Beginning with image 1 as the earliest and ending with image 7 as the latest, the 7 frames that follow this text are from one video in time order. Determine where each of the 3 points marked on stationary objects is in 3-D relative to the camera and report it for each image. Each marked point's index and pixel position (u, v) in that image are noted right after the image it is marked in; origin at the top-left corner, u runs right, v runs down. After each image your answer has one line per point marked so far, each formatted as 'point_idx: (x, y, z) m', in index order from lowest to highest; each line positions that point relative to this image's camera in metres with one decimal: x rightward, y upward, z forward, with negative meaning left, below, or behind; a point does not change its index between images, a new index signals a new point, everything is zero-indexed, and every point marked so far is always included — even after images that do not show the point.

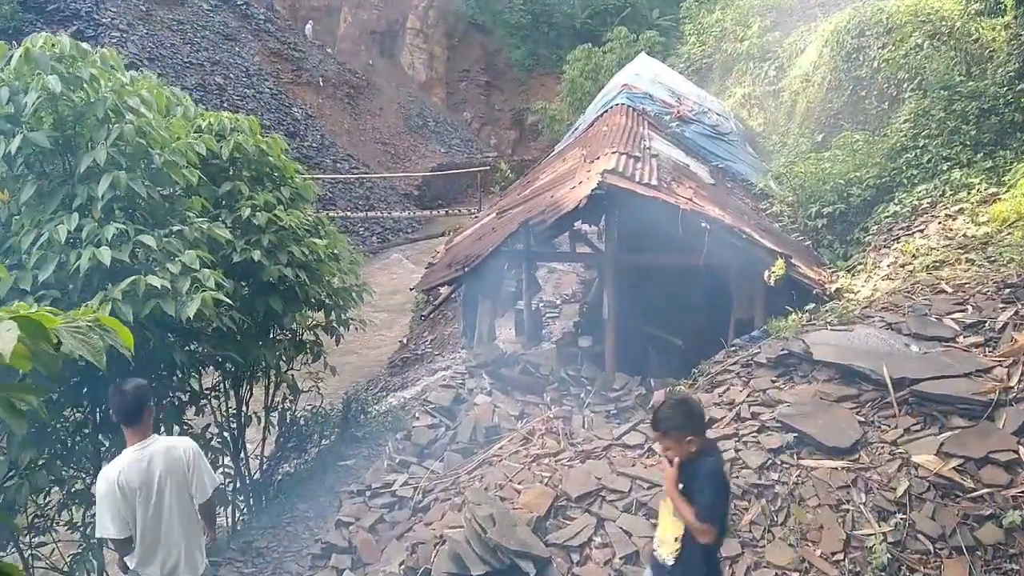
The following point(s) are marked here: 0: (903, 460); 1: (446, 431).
0: (+1.9, -0.8, +3.9) m
1: (-0.5, -1.1, +6.0) m
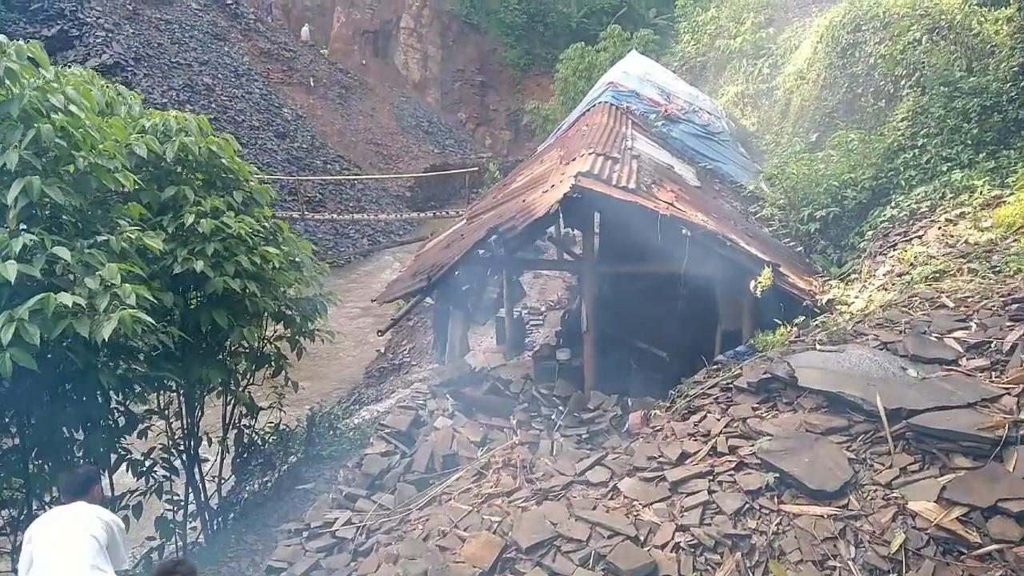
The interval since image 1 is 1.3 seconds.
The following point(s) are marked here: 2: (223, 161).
0: (+1.6, -0.9, +3.4) m
1: (-0.8, -1.2, +5.5) m
2: (-2.3, +1.0, +6.6) m
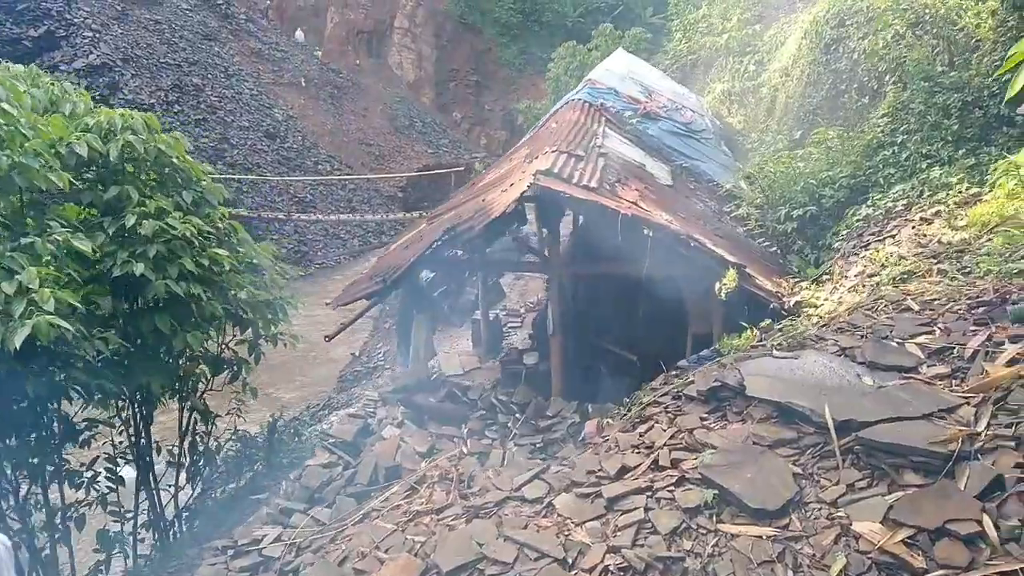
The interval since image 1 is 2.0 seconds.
0: (+1.3, -1.0, +3.2) m
1: (-1.1, -1.2, +5.2) m
2: (-2.6, +1.0, +6.4) m
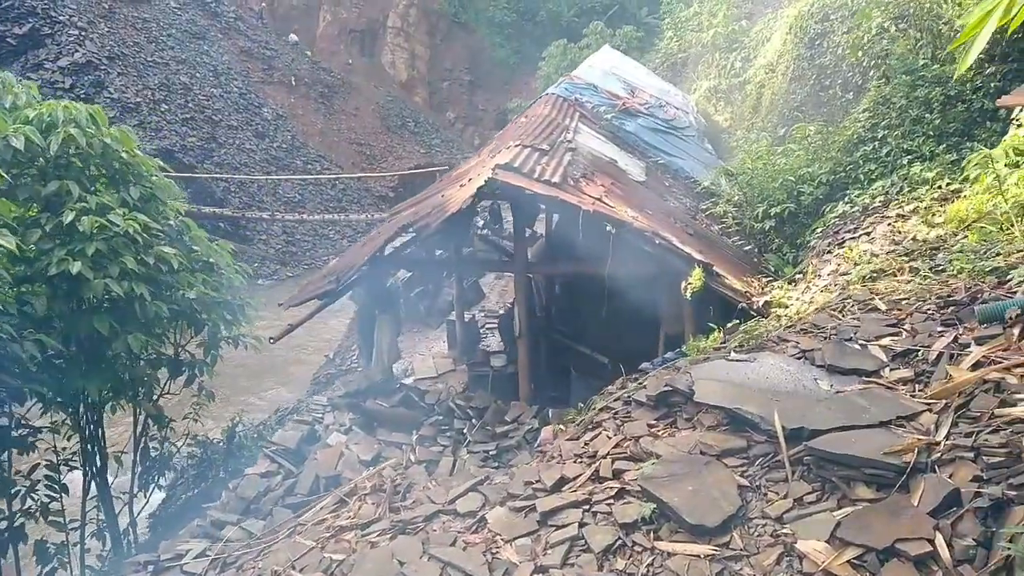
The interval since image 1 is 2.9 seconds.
0: (+1.0, -0.9, +2.9) m
1: (-1.4, -1.2, +5.0) m
2: (-3.0, +1.0, +6.1) m
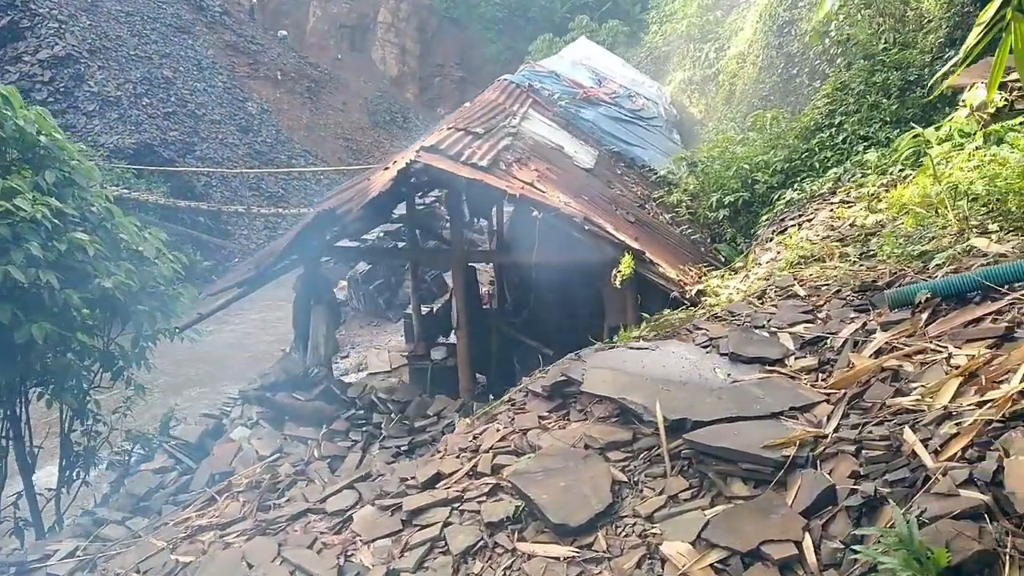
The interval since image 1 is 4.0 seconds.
0: (+0.5, -0.9, +2.7) m
1: (-1.9, -1.1, +4.7) m
2: (-3.5, +1.1, +5.9) m
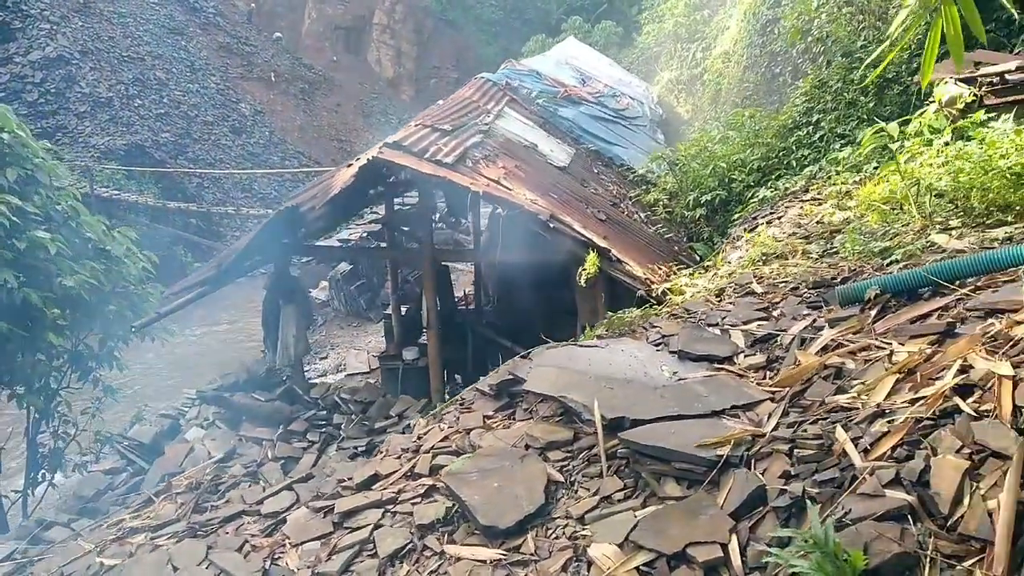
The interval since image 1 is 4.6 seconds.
0: (+0.2, -0.8, +2.6) m
1: (-2.2, -1.1, +4.6) m
2: (-3.7, +1.1, +5.8) m
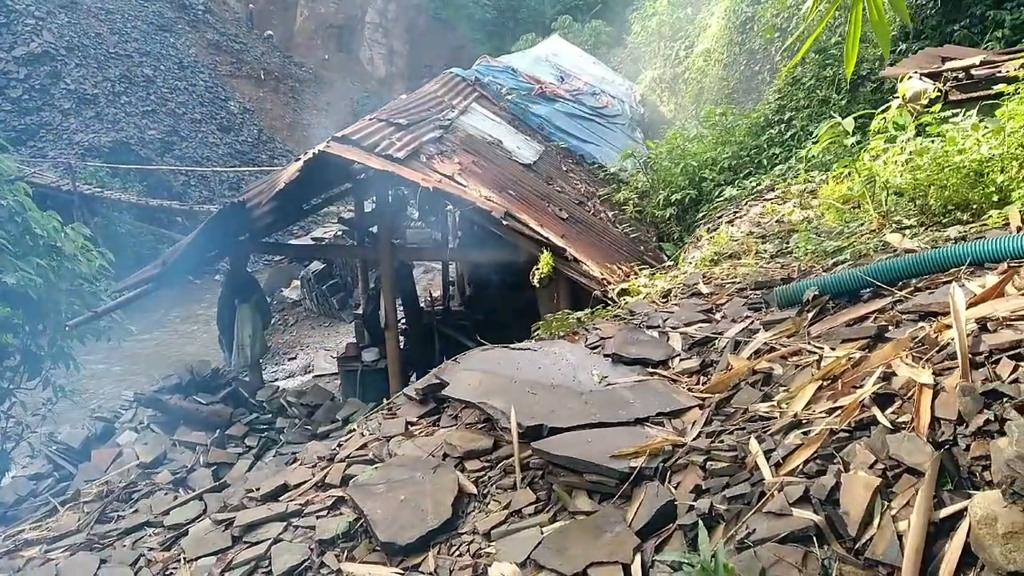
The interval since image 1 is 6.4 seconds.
0: (-0.1, -0.8, +2.4) m
1: (-2.5, -1.1, +4.5) m
2: (-4.1, +1.1, +5.6) m
